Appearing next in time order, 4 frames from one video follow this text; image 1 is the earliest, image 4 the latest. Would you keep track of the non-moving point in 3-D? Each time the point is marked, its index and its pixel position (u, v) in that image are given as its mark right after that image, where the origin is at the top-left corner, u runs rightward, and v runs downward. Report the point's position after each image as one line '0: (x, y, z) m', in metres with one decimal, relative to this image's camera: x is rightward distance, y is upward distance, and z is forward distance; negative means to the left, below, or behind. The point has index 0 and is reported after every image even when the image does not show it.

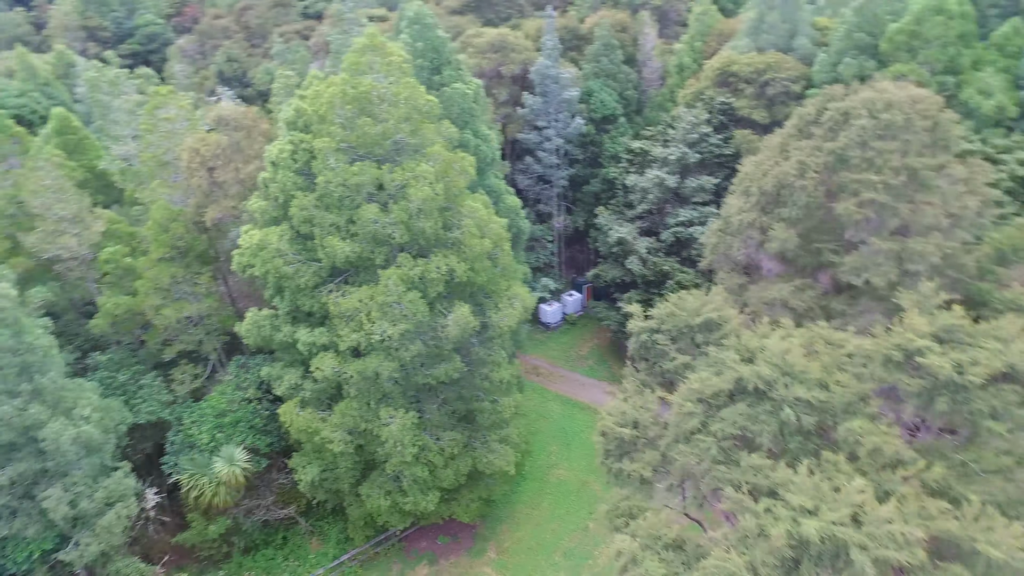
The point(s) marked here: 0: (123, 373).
0: (-10.9, -2.4, +20.2) m
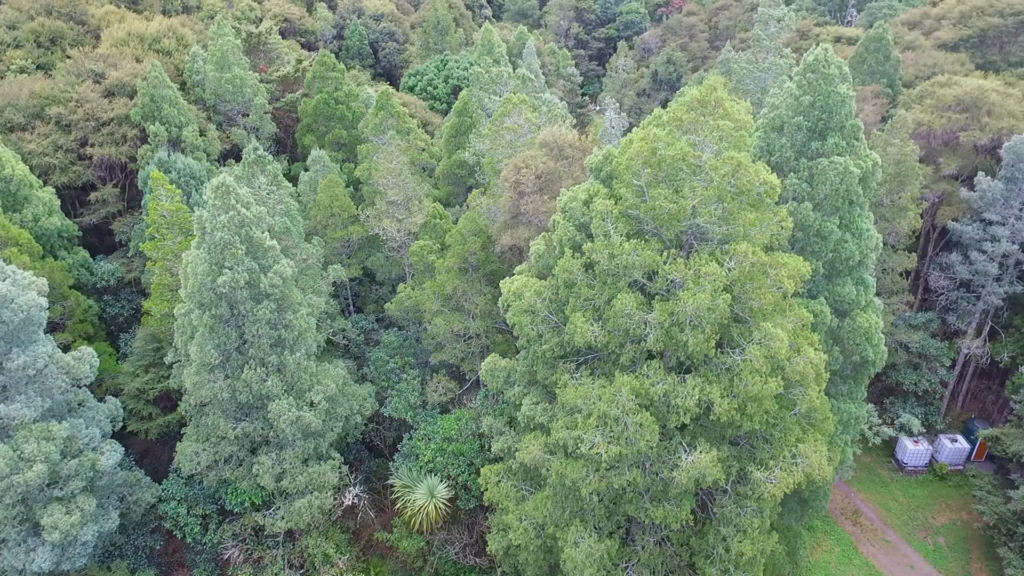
0: (-3.4, -2.0, +20.7) m
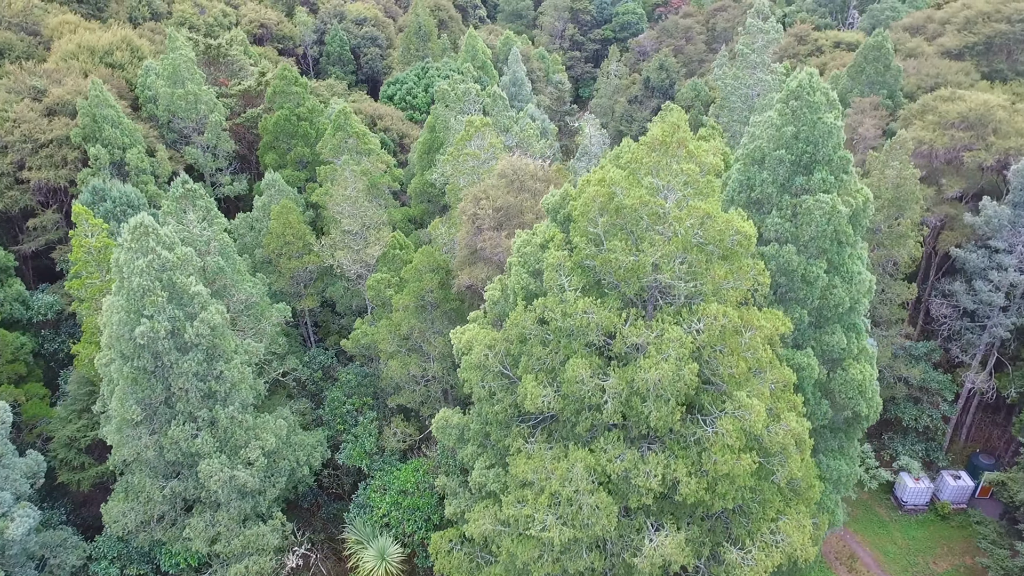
0: (-4.3, -3.0, +19.2) m
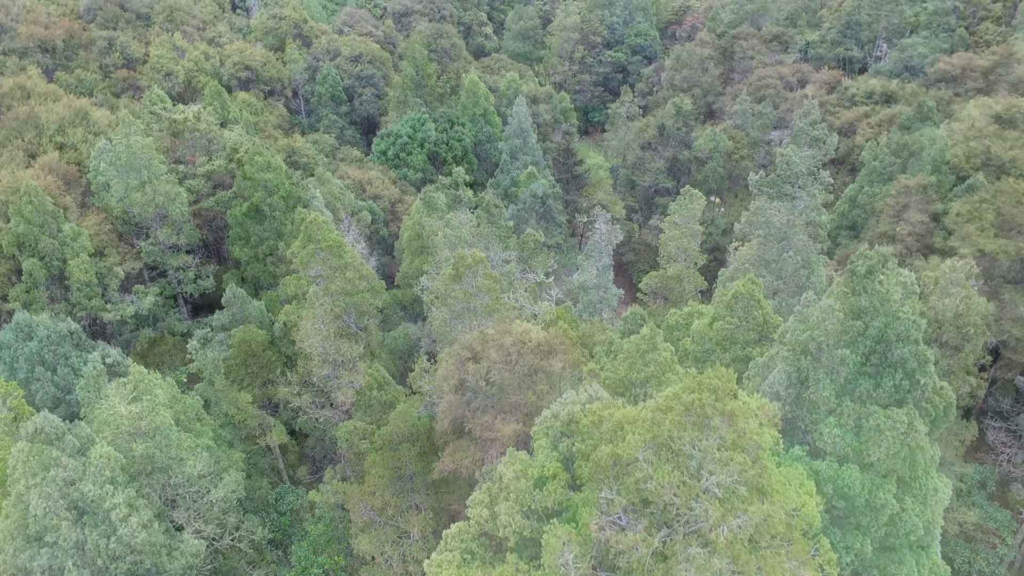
0: (-4.4, -6.3, +16.5) m
